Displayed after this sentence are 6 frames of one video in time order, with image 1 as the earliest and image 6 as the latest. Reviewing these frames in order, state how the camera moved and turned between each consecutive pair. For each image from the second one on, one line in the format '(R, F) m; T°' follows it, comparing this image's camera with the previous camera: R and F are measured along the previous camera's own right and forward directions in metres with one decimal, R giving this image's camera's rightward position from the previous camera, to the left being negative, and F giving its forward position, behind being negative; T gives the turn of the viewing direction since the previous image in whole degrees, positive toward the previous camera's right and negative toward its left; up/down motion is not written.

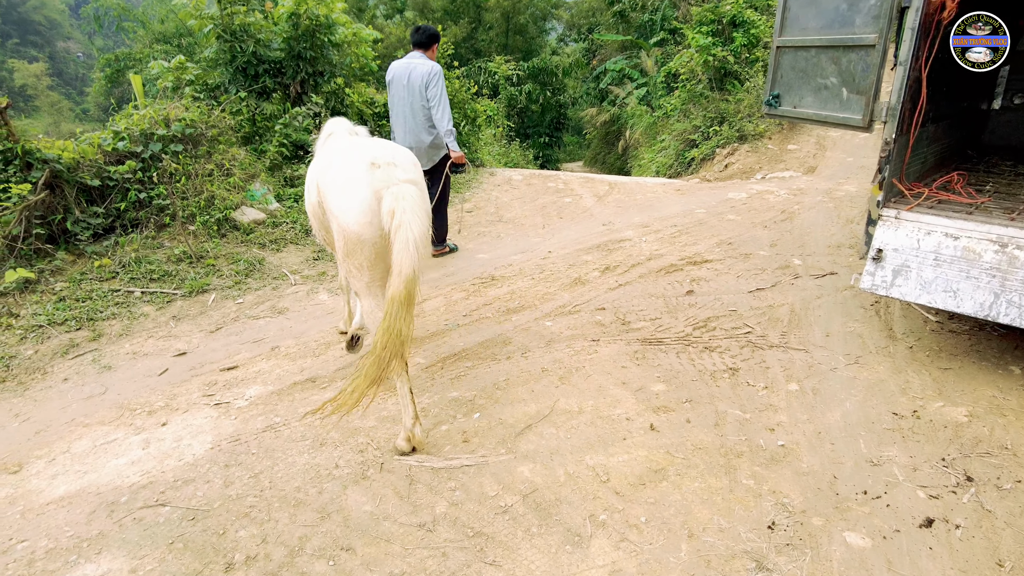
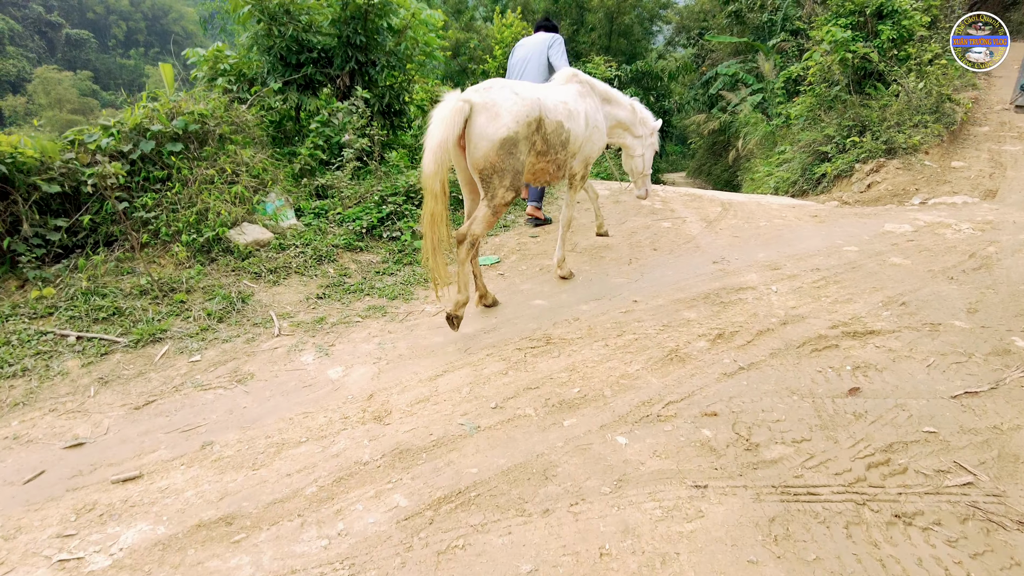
(+0.1, +1.4) m; -8°
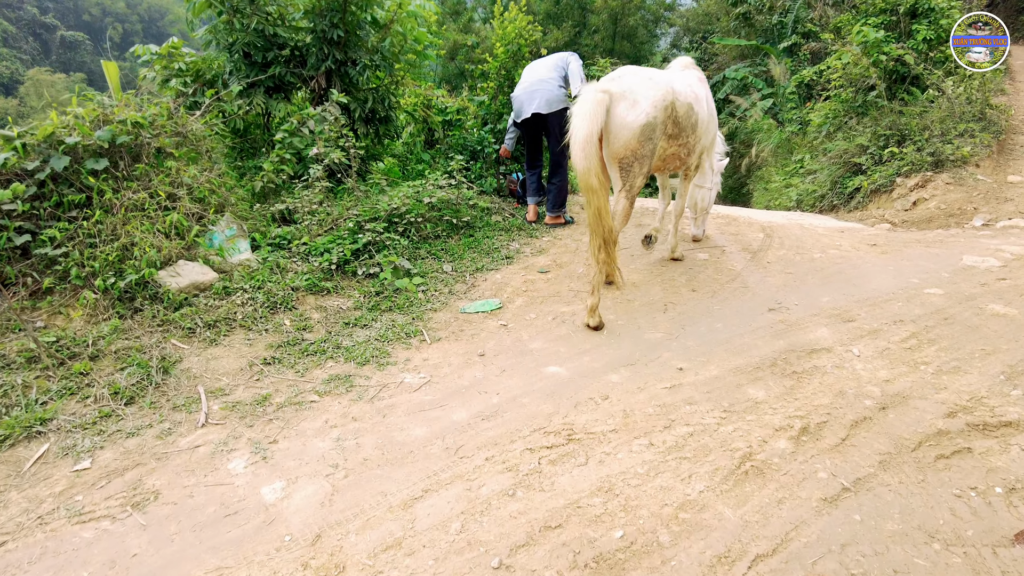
(0.0, +0.9) m; 0°
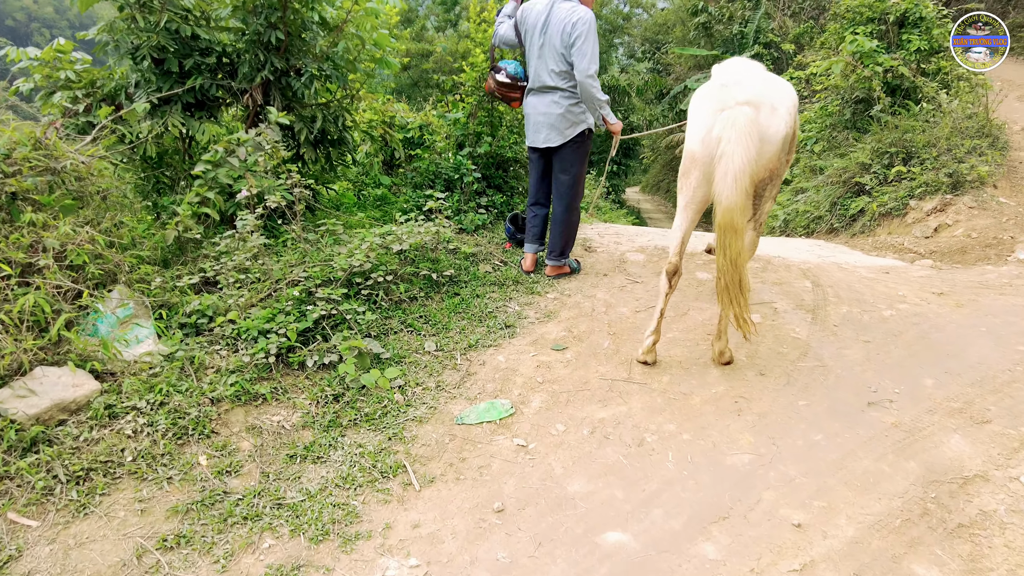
(-0.2, +1.0) m; +4°
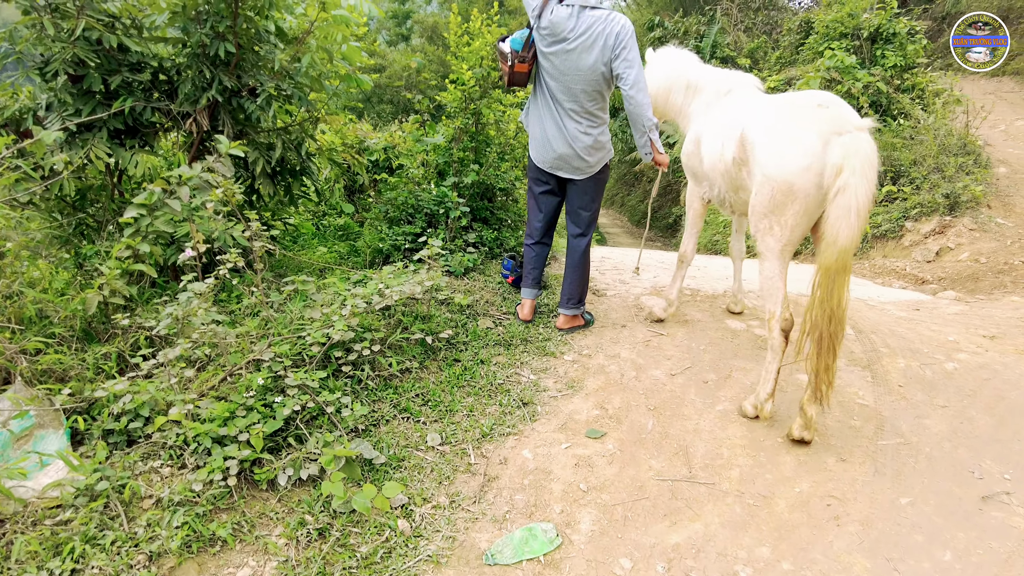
(-0.3, +0.6) m; +4°
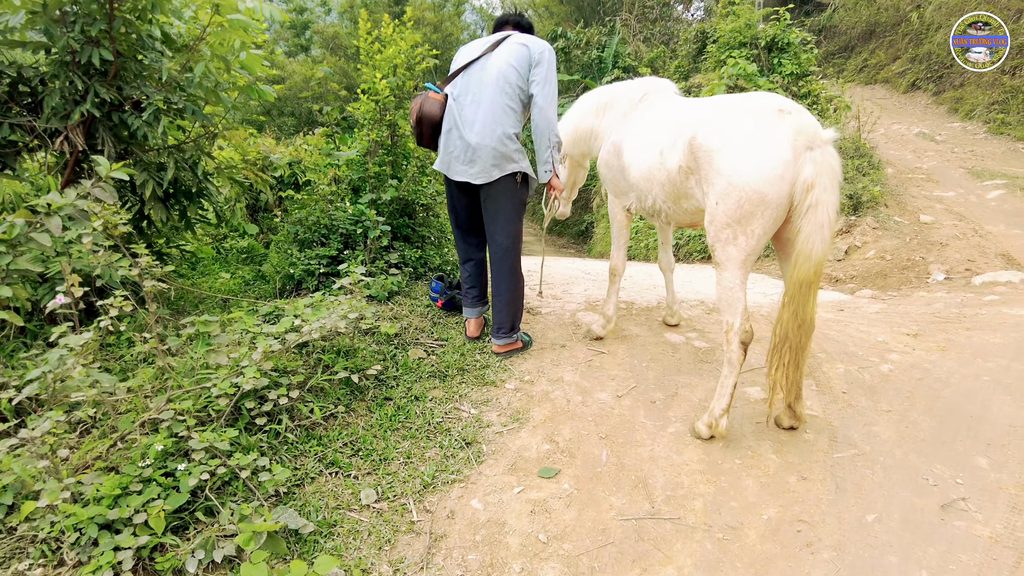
(-0.1, +0.2) m; +7°
